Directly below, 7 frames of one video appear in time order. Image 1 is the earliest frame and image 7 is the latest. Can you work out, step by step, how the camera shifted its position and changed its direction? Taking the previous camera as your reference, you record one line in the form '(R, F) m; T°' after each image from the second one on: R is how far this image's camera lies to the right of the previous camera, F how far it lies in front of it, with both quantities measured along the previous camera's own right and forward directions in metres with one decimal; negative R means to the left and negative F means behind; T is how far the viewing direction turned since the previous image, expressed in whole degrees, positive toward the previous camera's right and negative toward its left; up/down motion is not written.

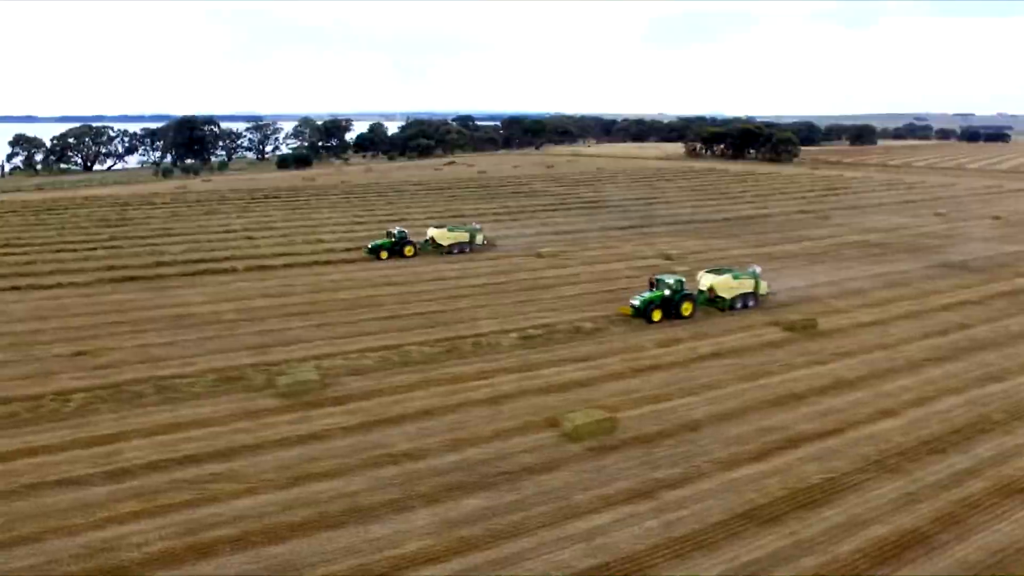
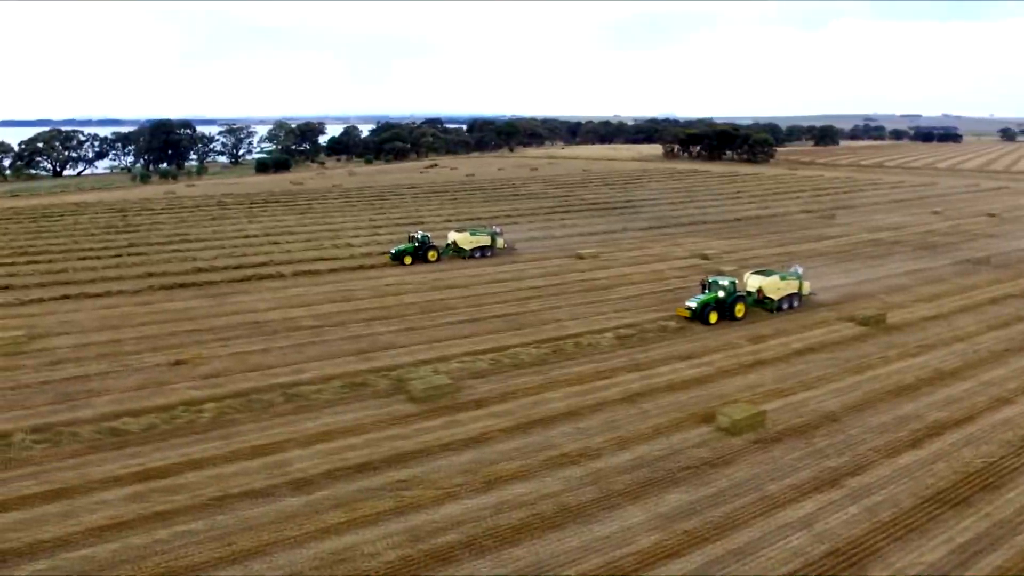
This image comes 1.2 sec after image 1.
(-3.6, -0.1) m; +4°
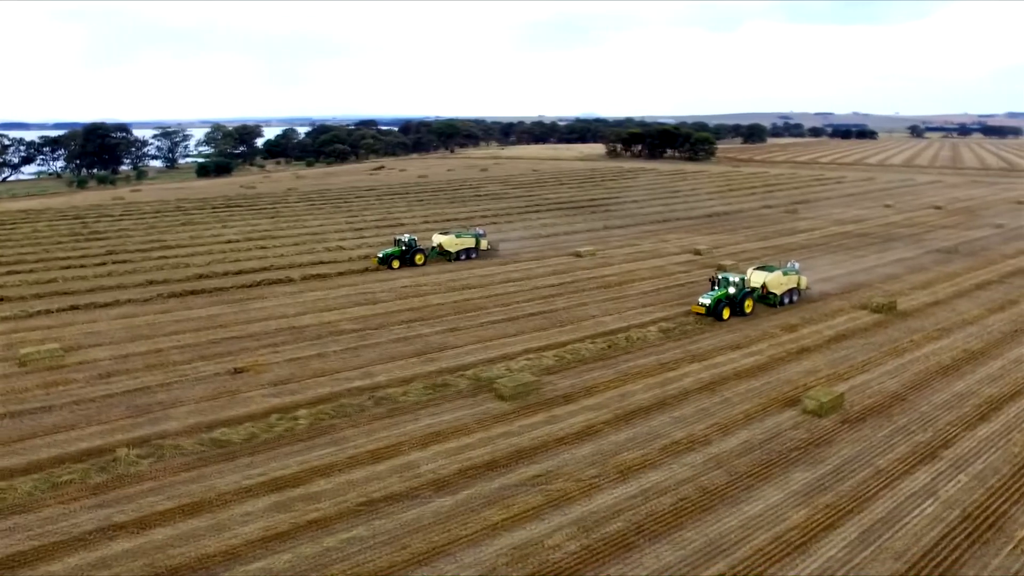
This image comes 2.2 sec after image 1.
(-3.2, -0.2) m; +6°
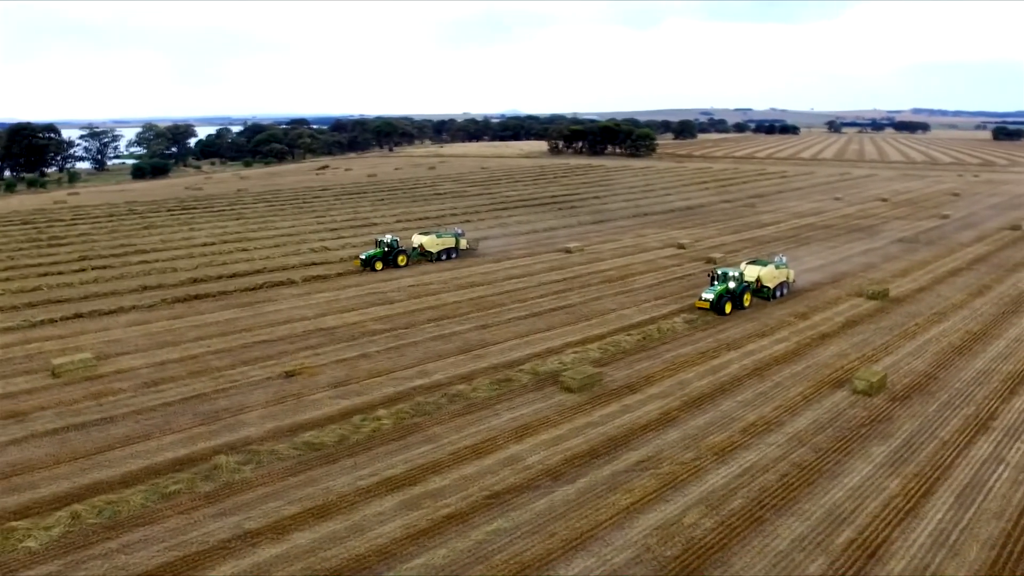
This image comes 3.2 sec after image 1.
(-2.9, -0.2) m; +6°
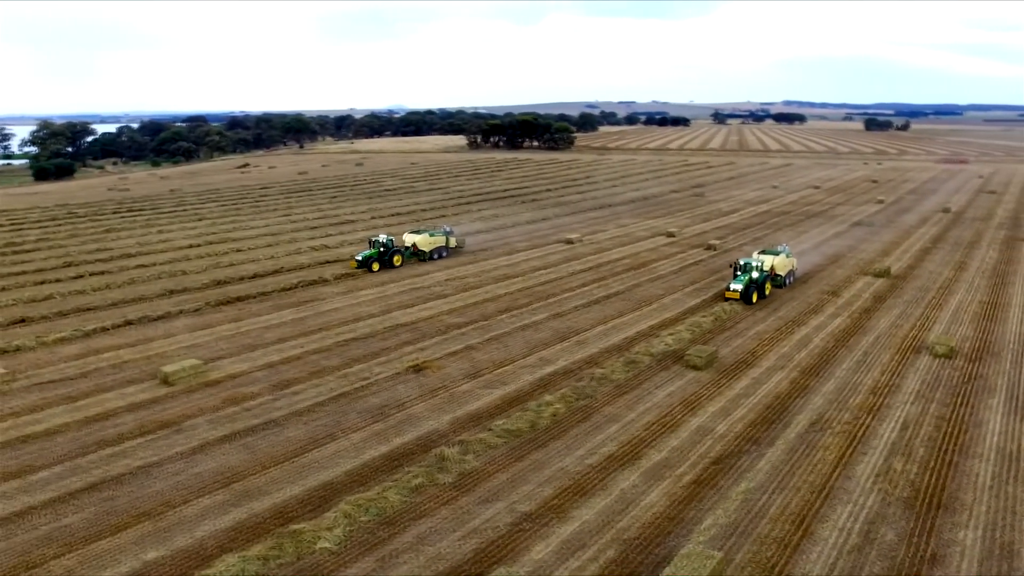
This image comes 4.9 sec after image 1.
(-5.4, -0.3) m; +10°
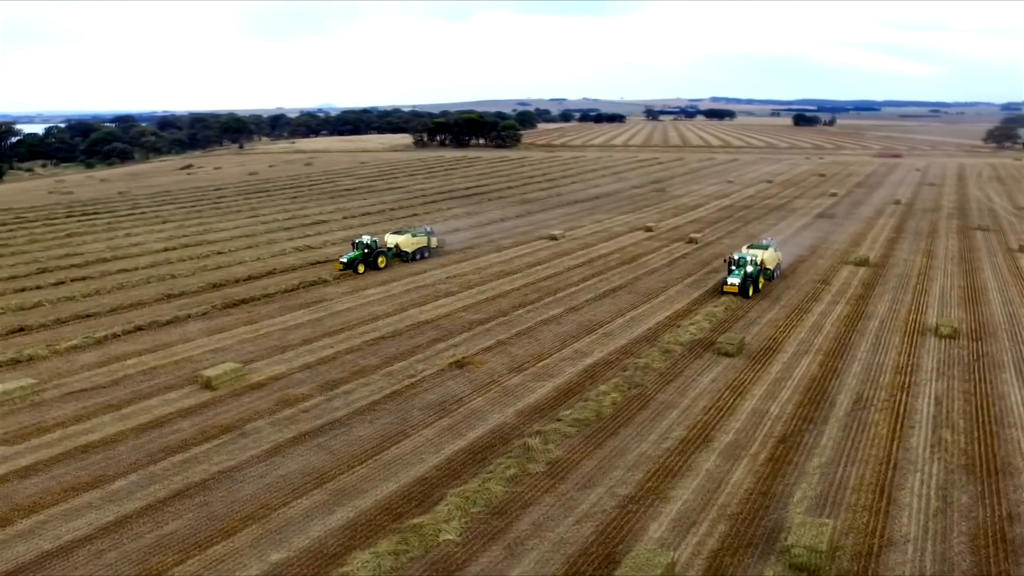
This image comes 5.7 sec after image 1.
(-2.5, -0.2) m; +5°
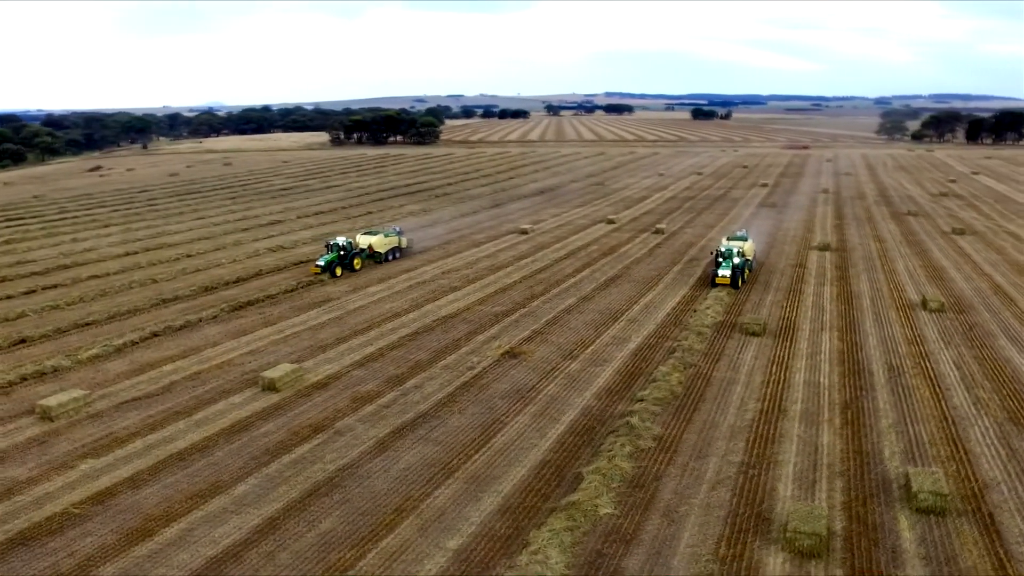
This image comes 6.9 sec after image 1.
(-3.6, -0.3) m; +8°
